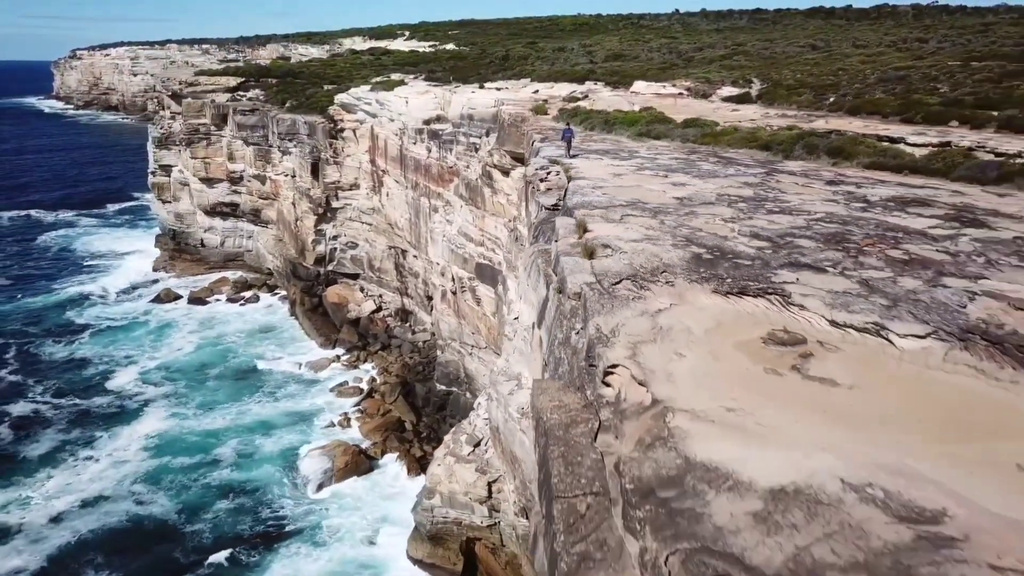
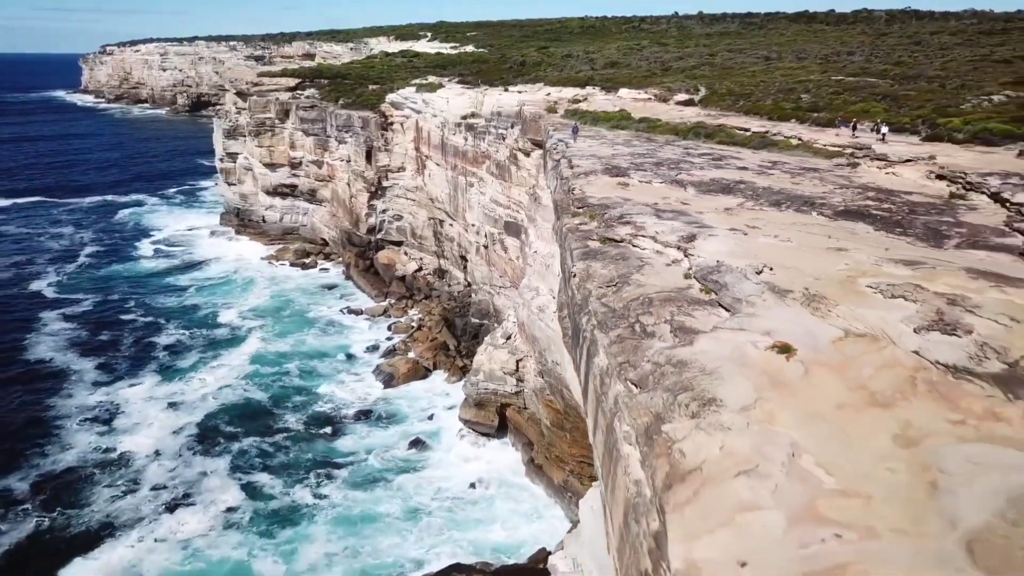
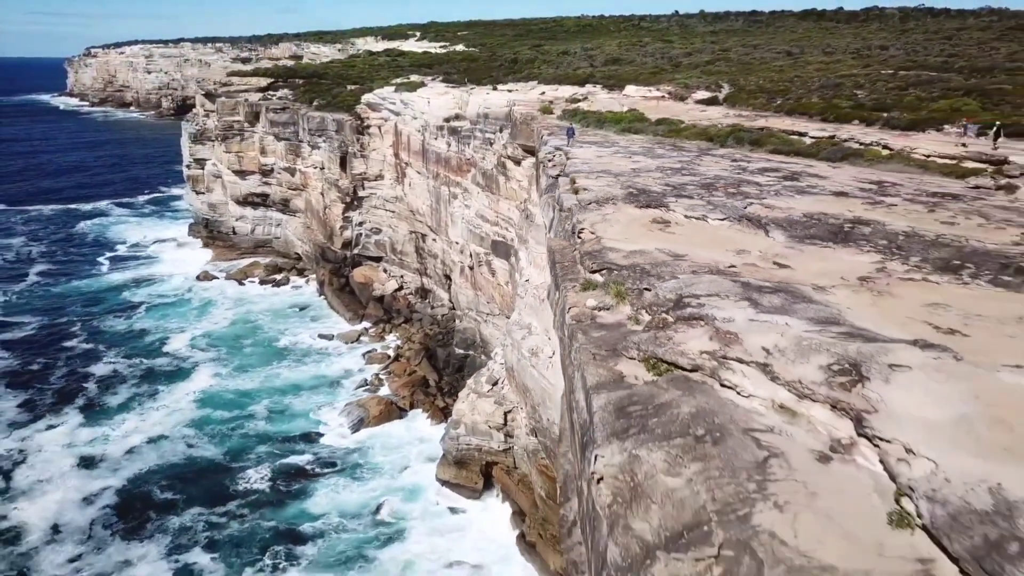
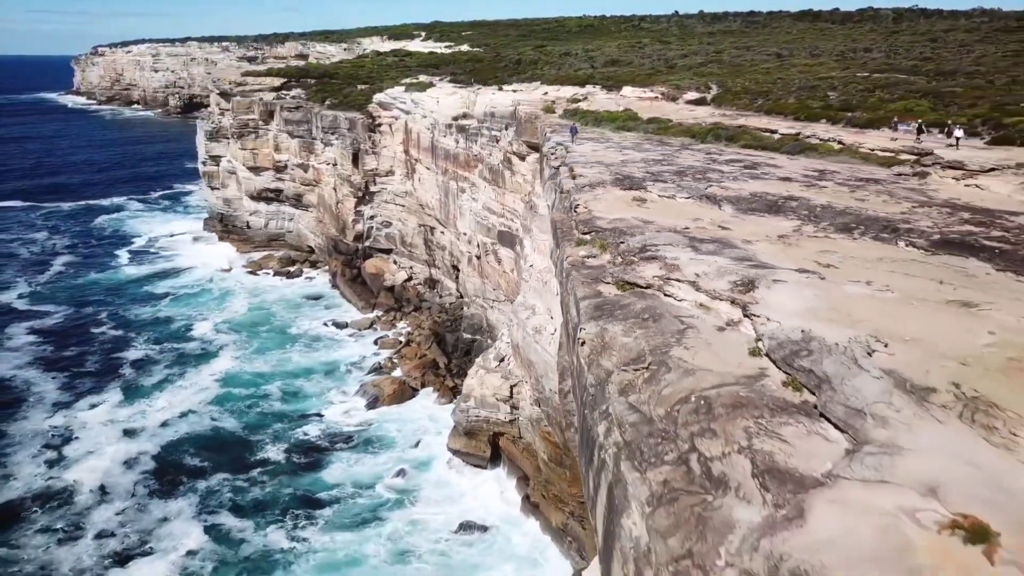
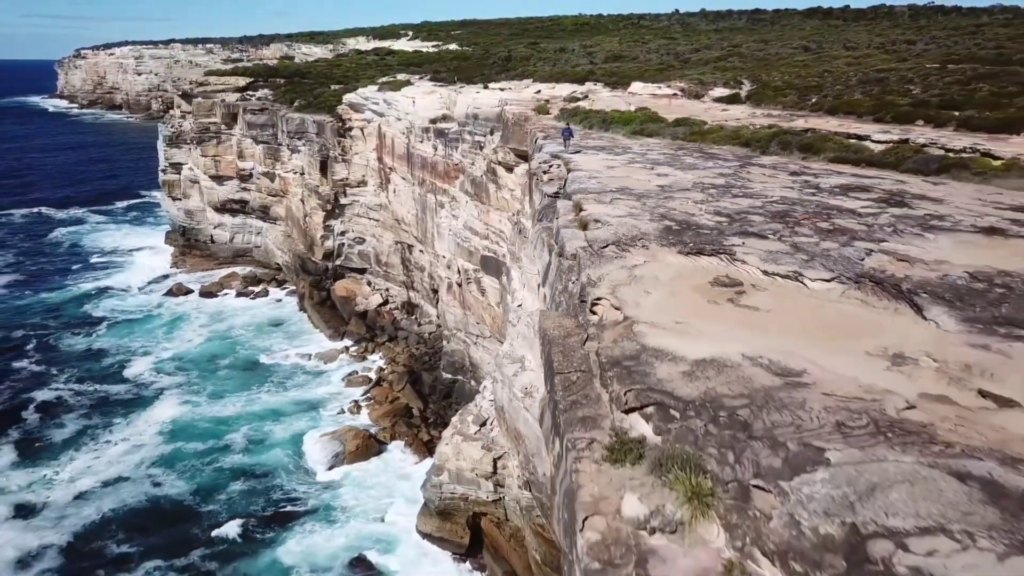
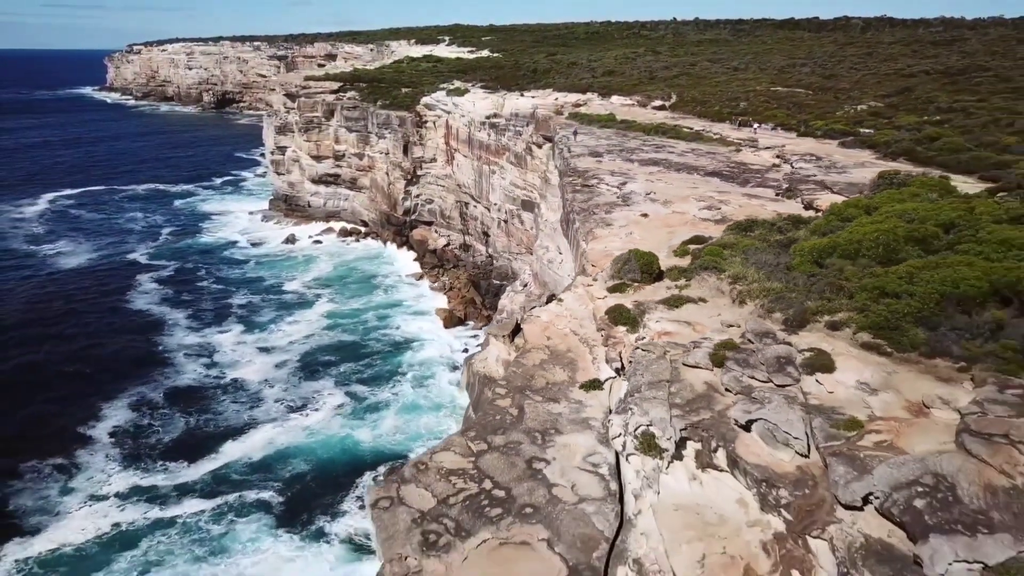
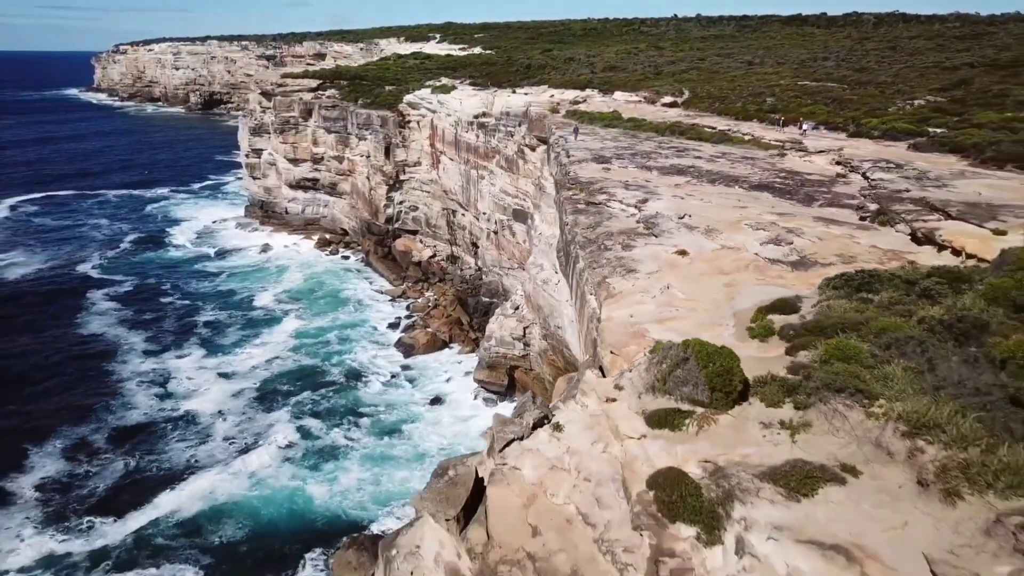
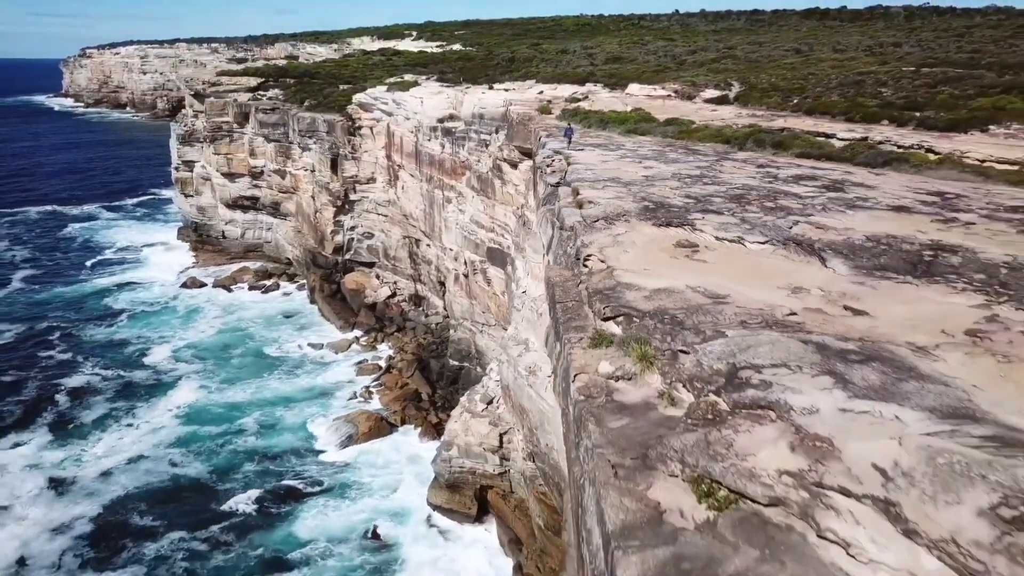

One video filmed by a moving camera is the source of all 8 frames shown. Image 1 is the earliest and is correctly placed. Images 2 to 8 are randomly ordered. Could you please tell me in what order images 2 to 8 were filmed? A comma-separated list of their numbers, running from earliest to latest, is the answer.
5, 8, 3, 4, 2, 7, 6
